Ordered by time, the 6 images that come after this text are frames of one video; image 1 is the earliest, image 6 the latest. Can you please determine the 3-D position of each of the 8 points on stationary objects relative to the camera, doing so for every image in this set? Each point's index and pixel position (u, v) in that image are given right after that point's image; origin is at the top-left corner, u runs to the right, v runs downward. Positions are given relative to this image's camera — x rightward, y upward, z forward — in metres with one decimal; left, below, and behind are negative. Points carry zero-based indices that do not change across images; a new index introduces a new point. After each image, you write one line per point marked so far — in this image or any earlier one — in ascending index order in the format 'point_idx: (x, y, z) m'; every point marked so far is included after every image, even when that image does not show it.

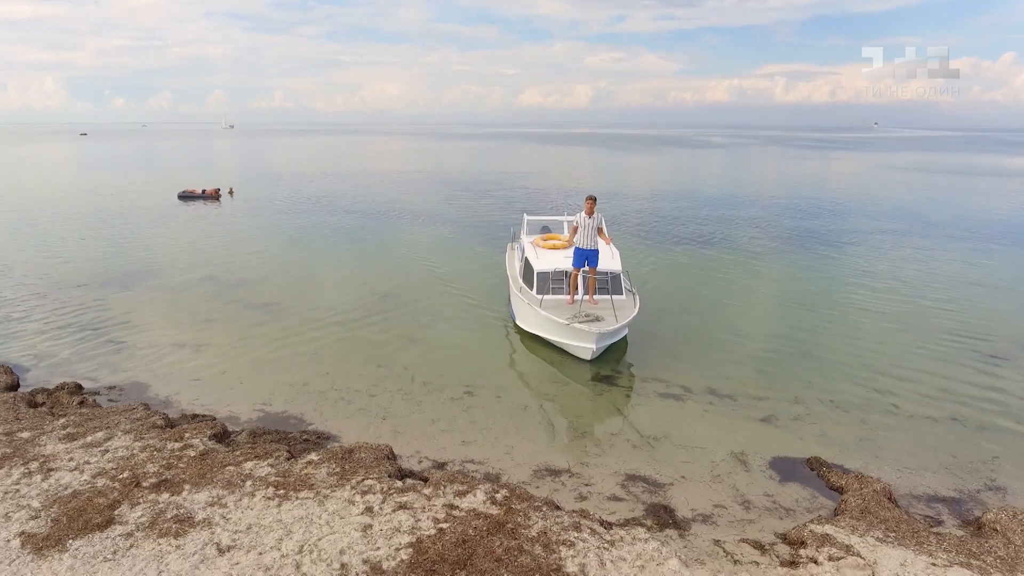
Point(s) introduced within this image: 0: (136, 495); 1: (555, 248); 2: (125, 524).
0: (-5.4, -2.9, +8.5) m
1: (+1.3, +0.2, +14.0) m
2: (-5.2, -3.1, +7.8) m
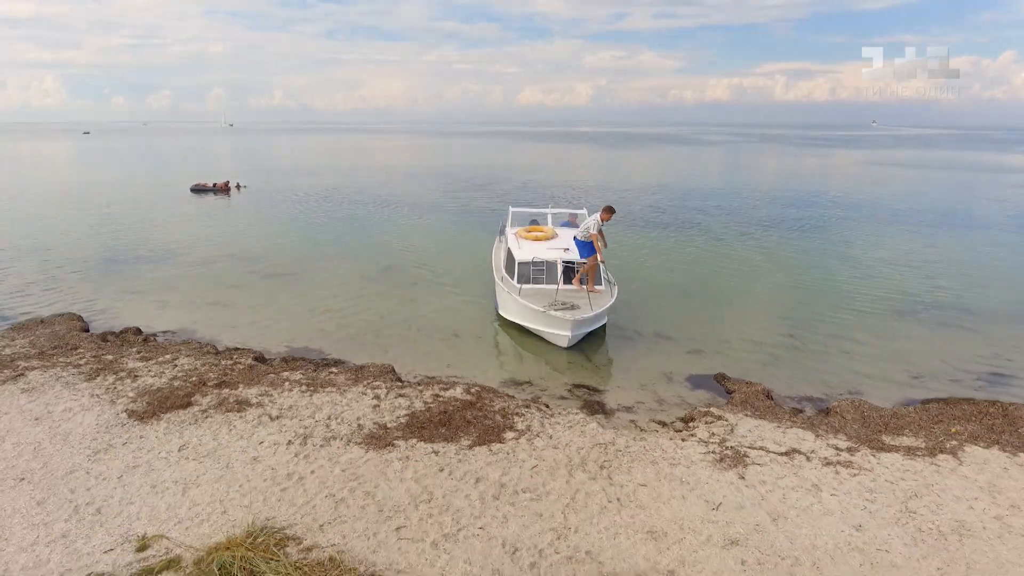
0: (-6.0, -1.9, +11.4) m
1: (+0.8, +1.2, +16.9) m
2: (-5.8, -2.1, +10.7) m
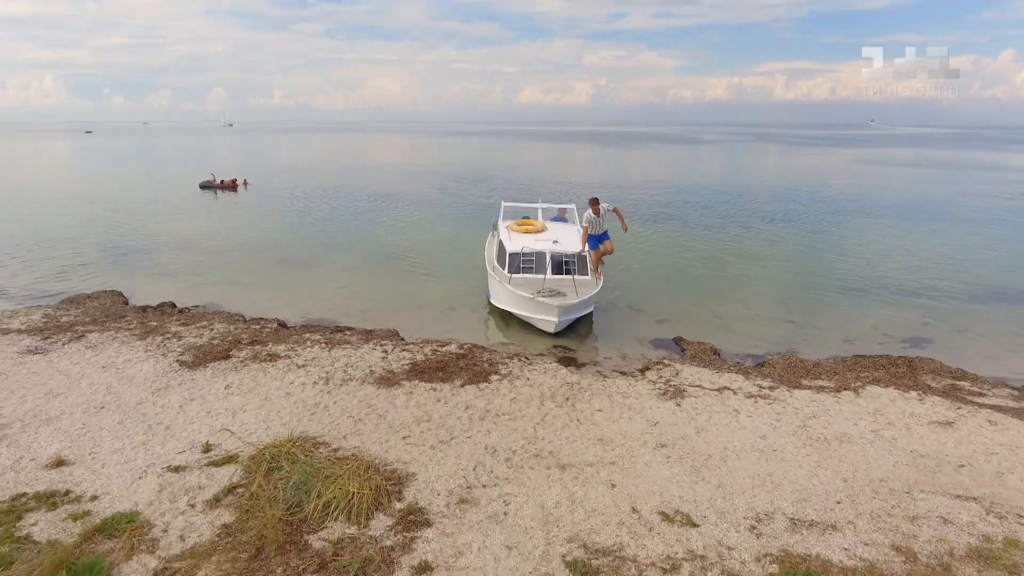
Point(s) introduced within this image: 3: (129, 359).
0: (-6.3, -1.3, +13.5) m
1: (+0.4, +1.9, +19.1) m
2: (-6.1, -1.5, +12.9) m
3: (-8.4, -1.6, +12.8) m
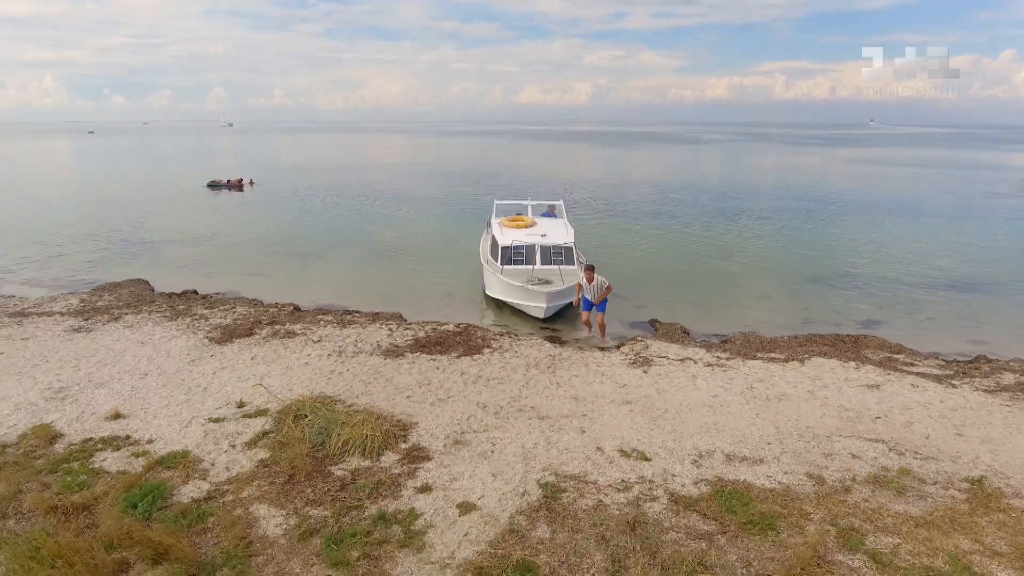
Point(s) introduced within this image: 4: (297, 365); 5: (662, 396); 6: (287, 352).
0: (-6.5, -1.0, +15.2) m
1: (+0.2, +2.2, +20.7) m
2: (-6.3, -1.2, +14.5) m
3: (-8.6, -1.2, +14.4) m
4: (-4.7, -1.7, +12.8) m
5: (+2.9, -2.1, +11.2) m
6: (-5.2, -1.5, +13.5) m
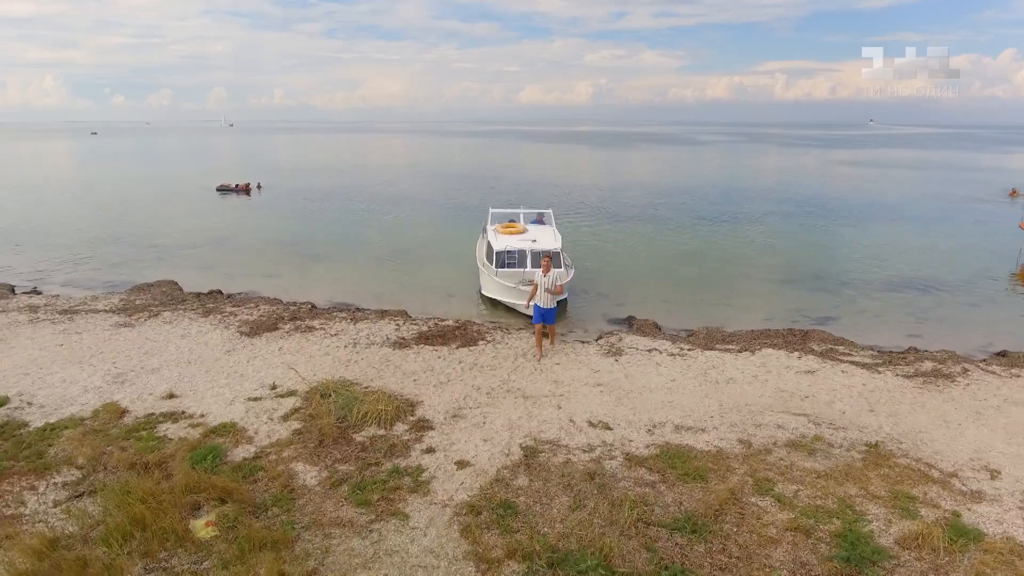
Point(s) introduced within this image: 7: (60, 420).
0: (-6.8, -1.0, +17.2) m
1: (0.0, +2.2, +22.8) m
2: (-6.5, -1.2, +16.6) m
3: (-8.9, -1.2, +16.5) m
4: (-5.0, -1.7, +14.8) m
5: (+2.7, -2.1, +13.3) m
6: (-5.4, -1.5, +15.6) m
7: (-9.2, -2.7, +11.8) m
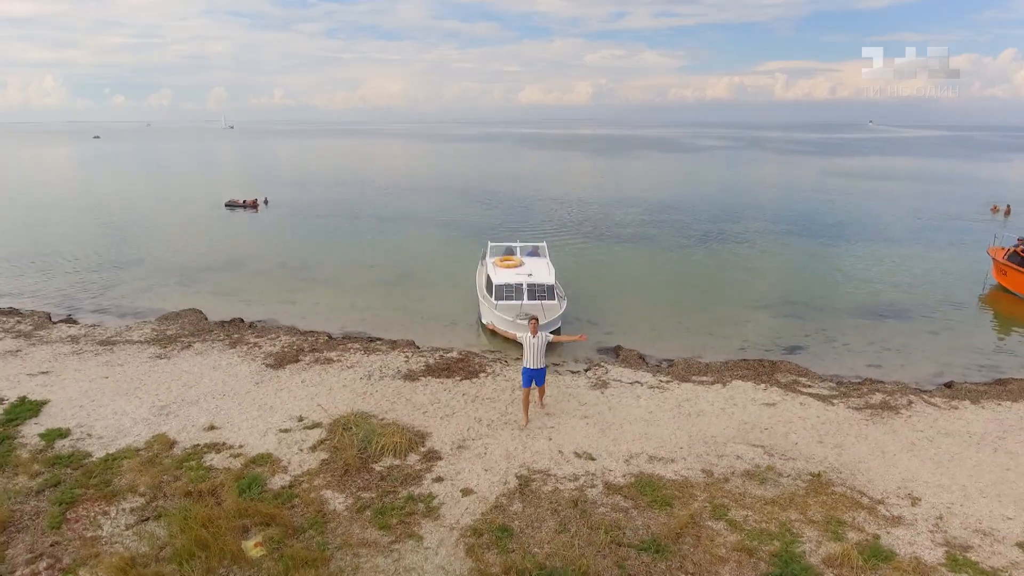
0: (-6.8, -2.1, +19.1) m
1: (-0.1, +1.1, +24.7) m
2: (-6.6, -2.3, +18.5) m
3: (-8.9, -2.4, +18.4) m
4: (-5.0, -2.8, +16.7) m
5: (+2.6, -3.3, +15.2) m
6: (-5.5, -2.6, +17.4) m
7: (-9.2, -3.8, +13.6) m
